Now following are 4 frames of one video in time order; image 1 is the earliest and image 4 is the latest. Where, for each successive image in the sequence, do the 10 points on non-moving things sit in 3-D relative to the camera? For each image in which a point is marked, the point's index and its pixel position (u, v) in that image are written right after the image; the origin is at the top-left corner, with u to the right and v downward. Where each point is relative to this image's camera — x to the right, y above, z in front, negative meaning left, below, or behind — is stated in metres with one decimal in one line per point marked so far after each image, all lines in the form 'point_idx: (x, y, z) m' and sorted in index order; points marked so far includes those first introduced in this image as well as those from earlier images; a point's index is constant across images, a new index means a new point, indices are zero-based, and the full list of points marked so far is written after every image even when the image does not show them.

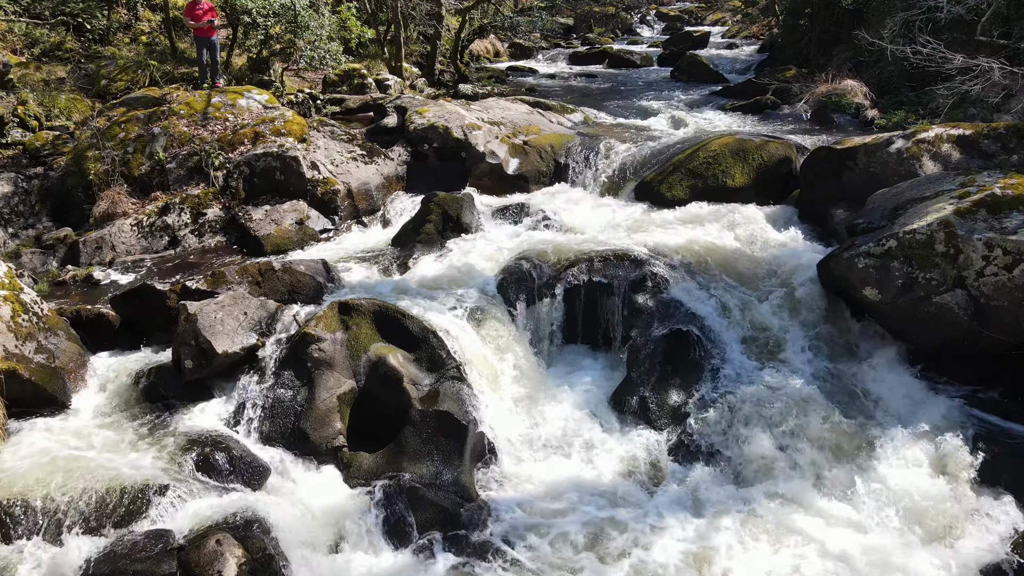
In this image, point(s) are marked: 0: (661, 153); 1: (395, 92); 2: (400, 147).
0: (+3.5, +3.2, +11.8) m
1: (-3.7, +6.2, +15.9) m
2: (-2.6, +3.2, +11.4) m
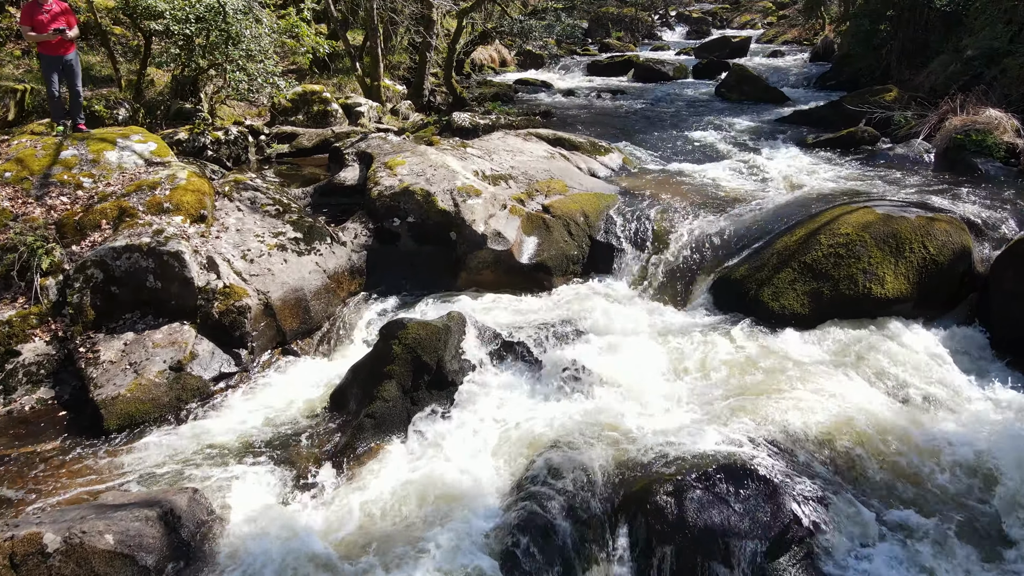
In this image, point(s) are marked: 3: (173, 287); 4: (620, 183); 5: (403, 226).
0: (+3.7, +0.9, +7.9) m
1: (-3.4, +4.0, +12.0) m
2: (-2.3, +1.0, +7.6) m
3: (-4.2, 0.0, +6.1) m
4: (+2.1, +2.0, +9.6) m
5: (-1.6, +0.9, +7.4) m
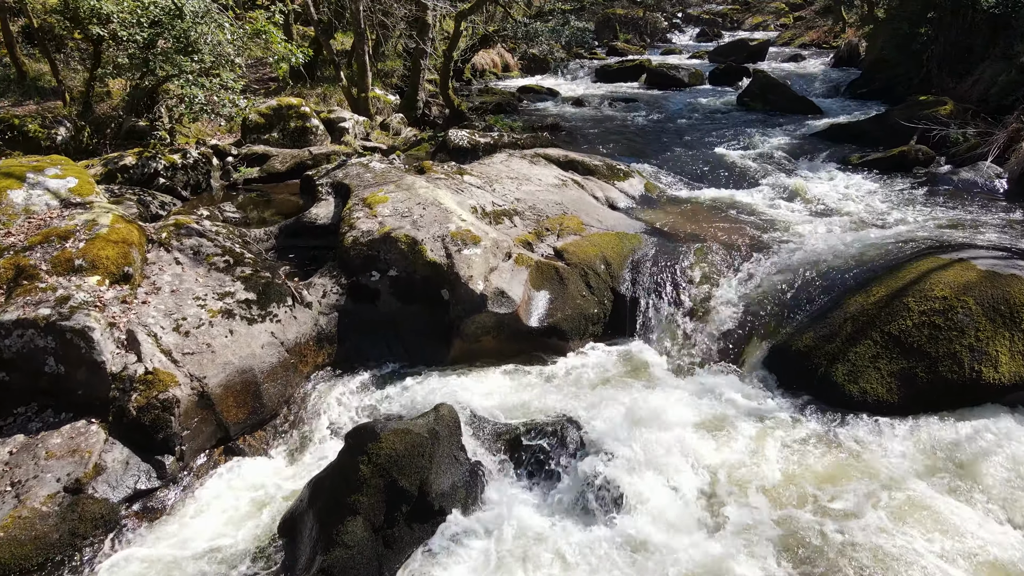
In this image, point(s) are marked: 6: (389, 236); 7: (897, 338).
0: (+3.8, +0.1, +6.4) m
1: (-3.3, +3.1, +10.6) m
2: (-2.3, +0.2, +6.1) m
3: (-4.1, -0.8, +4.7) m
4: (+2.1, +1.2, +8.2) m
5: (-1.5, +0.1, +6.0) m
6: (-1.5, +0.6, +6.0) m
7: (+4.1, -0.5, +5.3) m
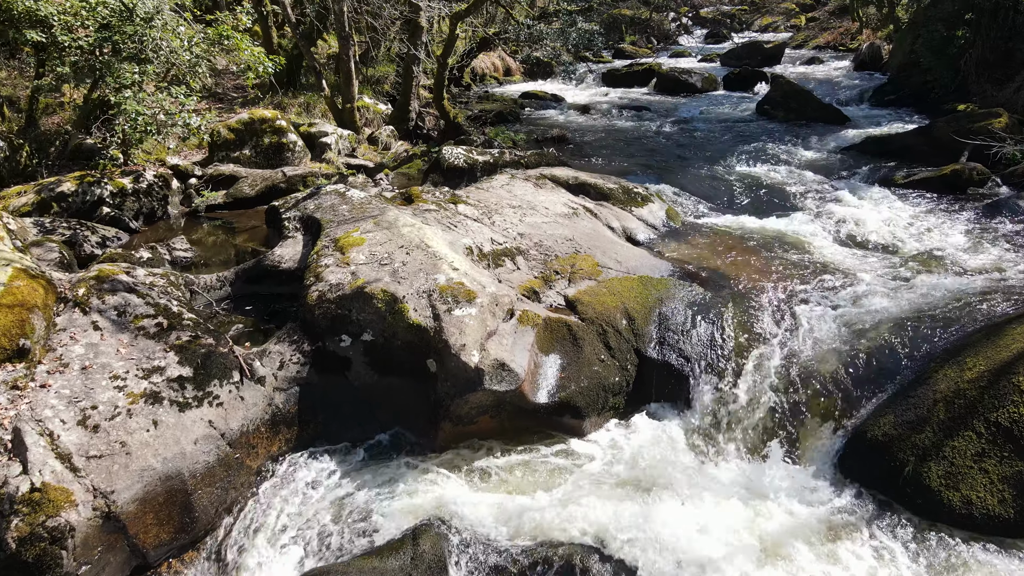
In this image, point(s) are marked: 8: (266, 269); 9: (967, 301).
0: (+3.8, -0.6, +5.2) m
1: (-3.3, +2.5, +9.5) m
2: (-2.2, -0.5, +5.0) m
3: (-4.1, -1.5, +3.5) m
4: (+2.2, +0.5, +7.0) m
5: (-1.5, -0.6, +4.8) m
6: (-1.4, 0.0, +4.8) m
7: (+4.2, -1.2, +4.2) m
8: (-2.8, +0.2, +5.7) m
9: (+5.0, -0.1, +5.4) m
